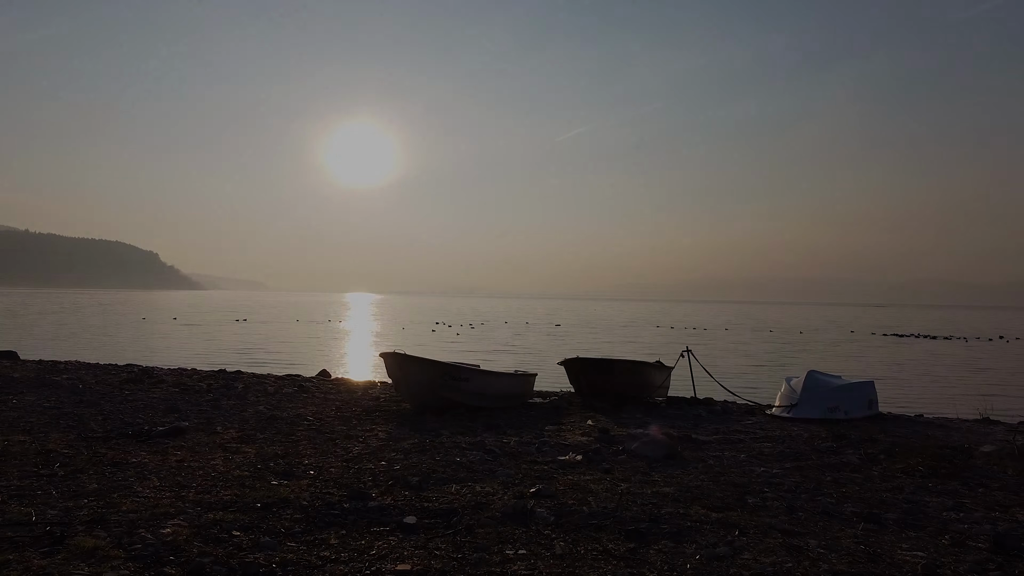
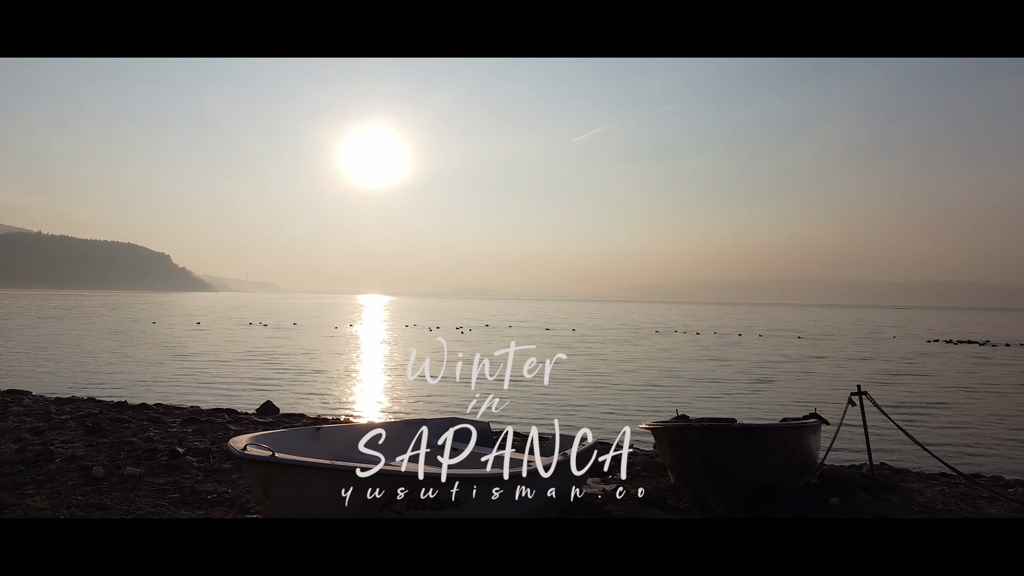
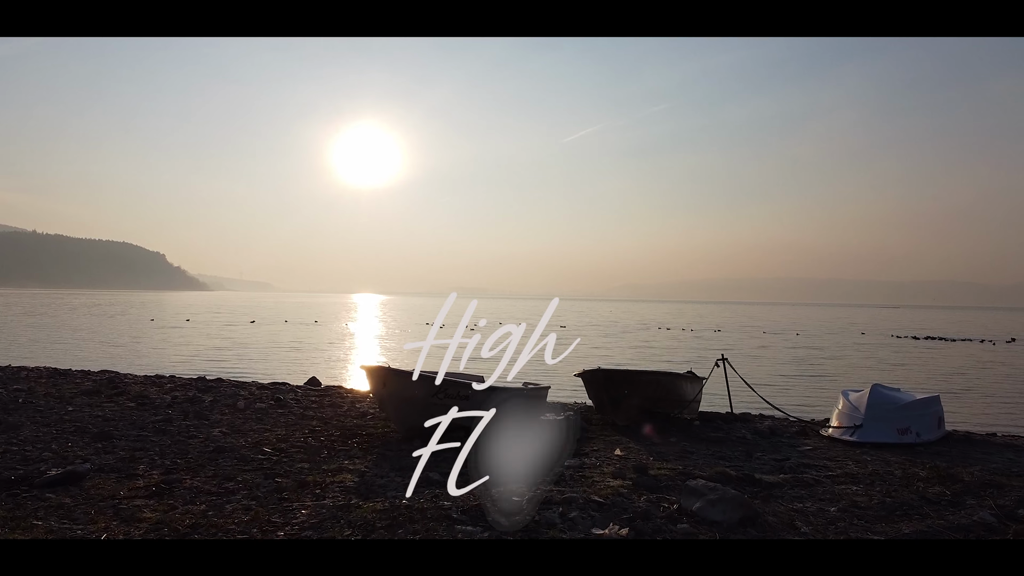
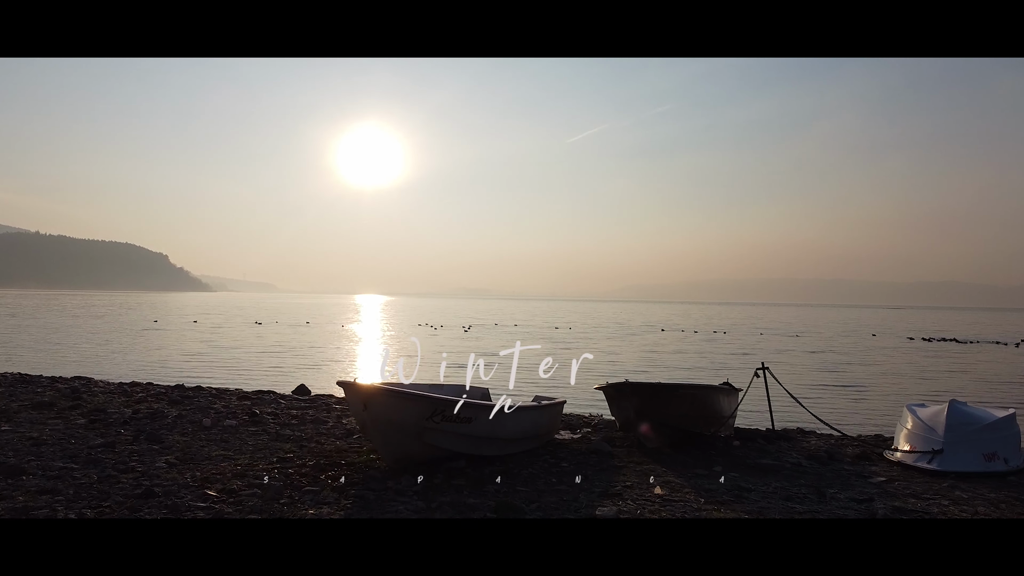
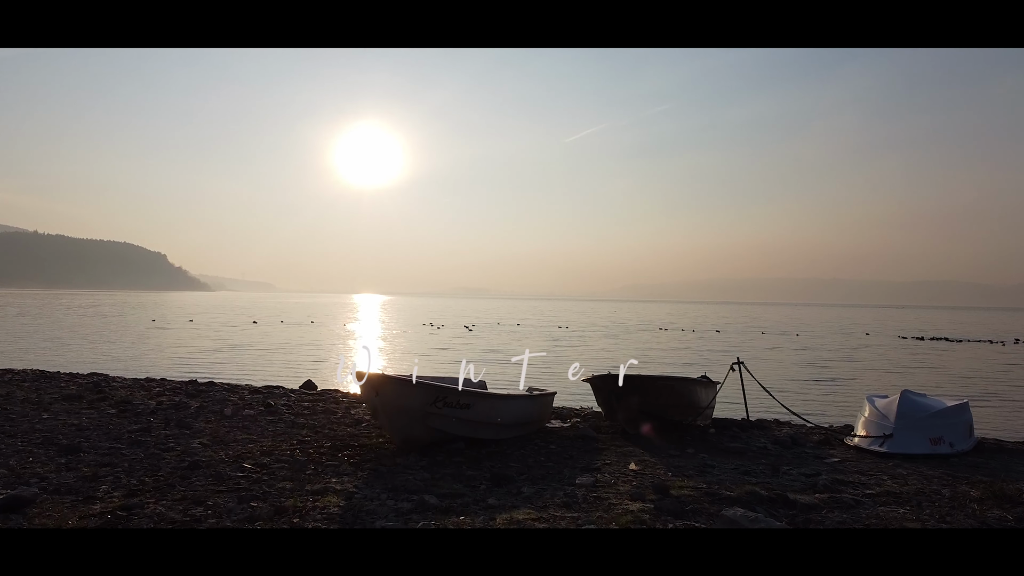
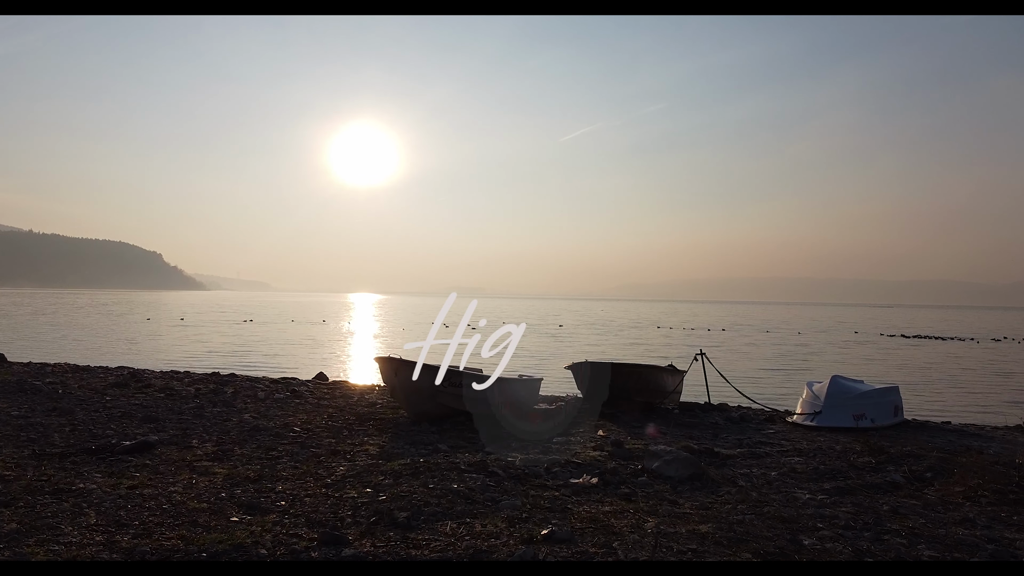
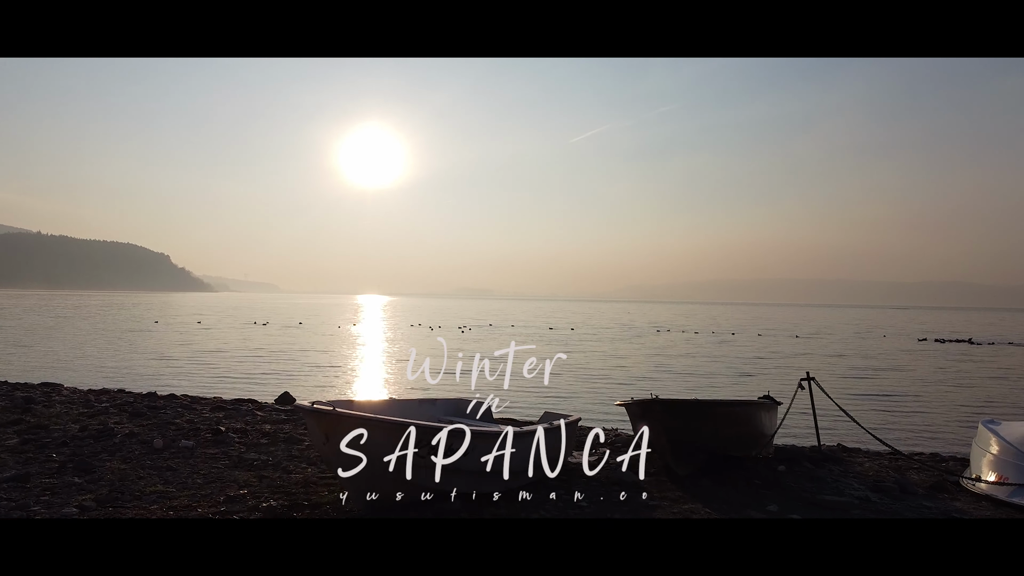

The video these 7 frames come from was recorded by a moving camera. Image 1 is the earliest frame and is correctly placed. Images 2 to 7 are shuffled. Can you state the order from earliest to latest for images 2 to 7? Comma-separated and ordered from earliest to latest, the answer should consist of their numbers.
6, 3, 5, 4, 7, 2
